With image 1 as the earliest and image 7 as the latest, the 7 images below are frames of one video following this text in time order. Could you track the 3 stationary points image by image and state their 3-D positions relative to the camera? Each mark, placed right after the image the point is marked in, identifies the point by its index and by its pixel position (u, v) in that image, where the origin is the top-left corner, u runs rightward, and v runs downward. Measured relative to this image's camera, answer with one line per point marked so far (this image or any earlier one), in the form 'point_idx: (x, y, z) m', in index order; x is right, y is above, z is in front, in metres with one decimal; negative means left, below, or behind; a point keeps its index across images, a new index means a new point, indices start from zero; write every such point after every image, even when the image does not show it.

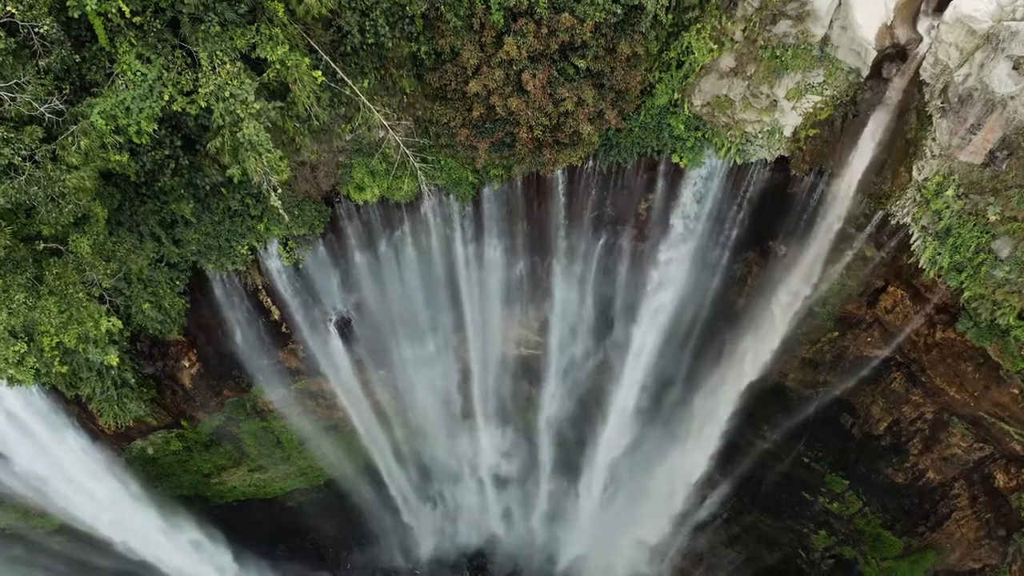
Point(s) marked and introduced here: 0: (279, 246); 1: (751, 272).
0: (-3.2, +0.6, +9.0) m
1: (+3.5, +0.2, +9.7) m
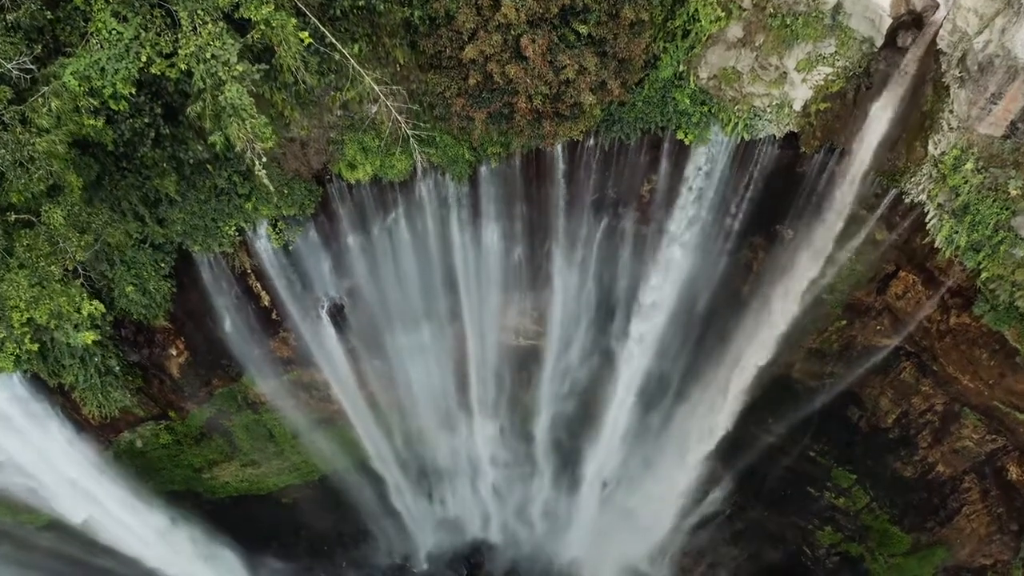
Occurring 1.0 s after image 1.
0: (-3.2, +0.8, +8.6) m
1: (+3.5, +0.4, +9.4) m
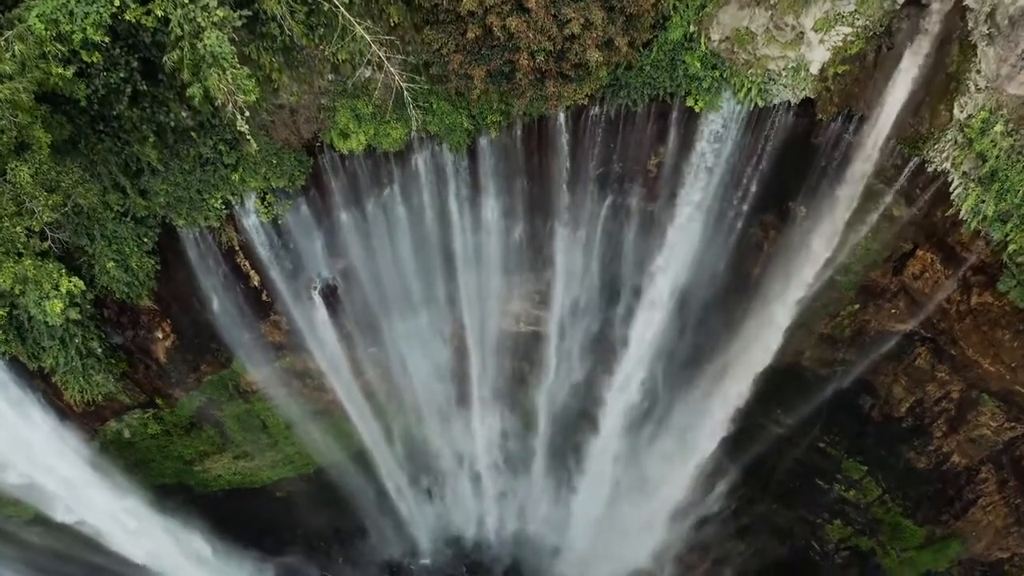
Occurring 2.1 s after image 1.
0: (-3.2, +1.1, +8.2) m
1: (+3.5, +0.7, +9.0) m
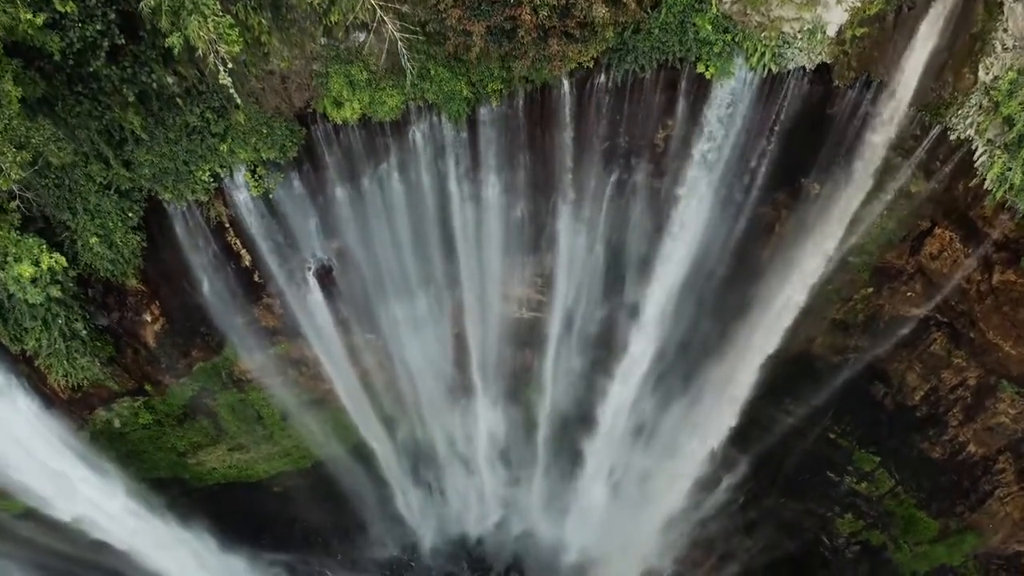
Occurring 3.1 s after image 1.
0: (-3.2, +1.4, +7.9) m
1: (+3.5, +0.9, +8.7) m
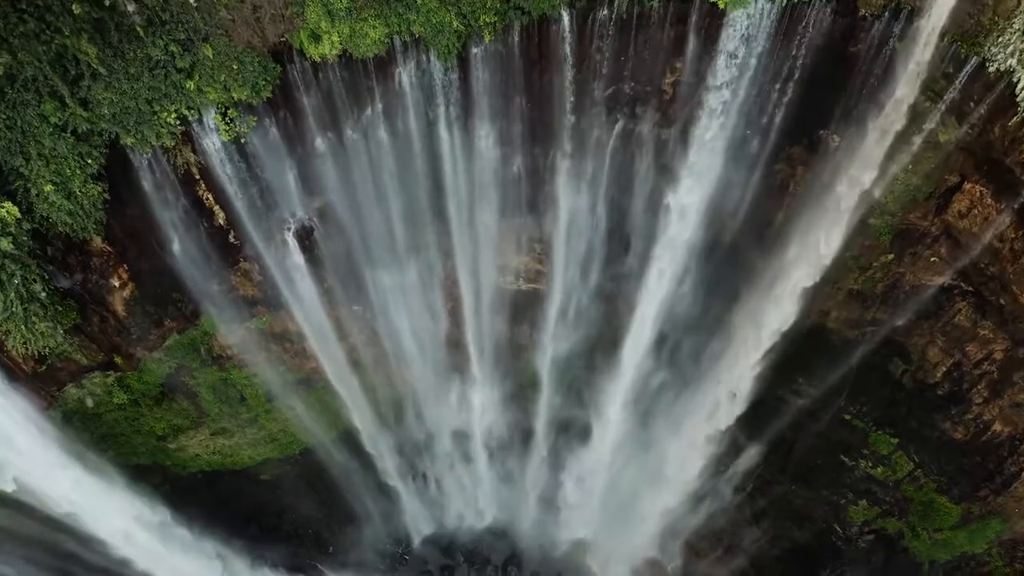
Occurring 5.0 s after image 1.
0: (-3.2, +1.8, +7.3) m
1: (+3.4, +1.4, +8.0) m
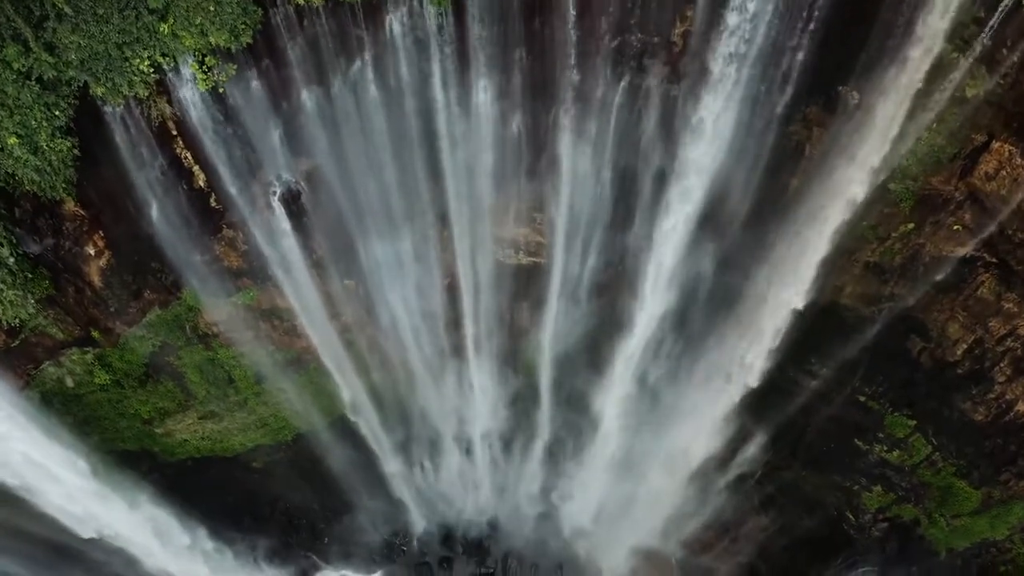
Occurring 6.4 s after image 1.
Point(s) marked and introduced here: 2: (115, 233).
0: (-3.2, +2.2, +6.8) m
1: (+3.4, +1.8, +7.6) m
2: (-4.7, +0.6, +7.8) m
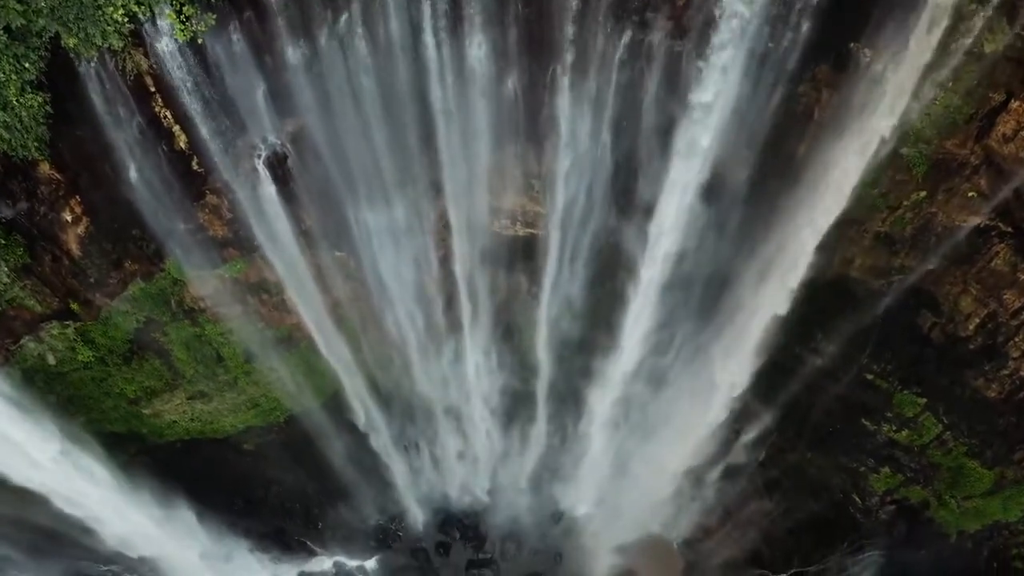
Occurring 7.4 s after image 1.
0: (-3.3, +2.6, +6.5) m
1: (+3.4, +2.1, +7.2) m
2: (-4.7, +1.0, +7.5) m
